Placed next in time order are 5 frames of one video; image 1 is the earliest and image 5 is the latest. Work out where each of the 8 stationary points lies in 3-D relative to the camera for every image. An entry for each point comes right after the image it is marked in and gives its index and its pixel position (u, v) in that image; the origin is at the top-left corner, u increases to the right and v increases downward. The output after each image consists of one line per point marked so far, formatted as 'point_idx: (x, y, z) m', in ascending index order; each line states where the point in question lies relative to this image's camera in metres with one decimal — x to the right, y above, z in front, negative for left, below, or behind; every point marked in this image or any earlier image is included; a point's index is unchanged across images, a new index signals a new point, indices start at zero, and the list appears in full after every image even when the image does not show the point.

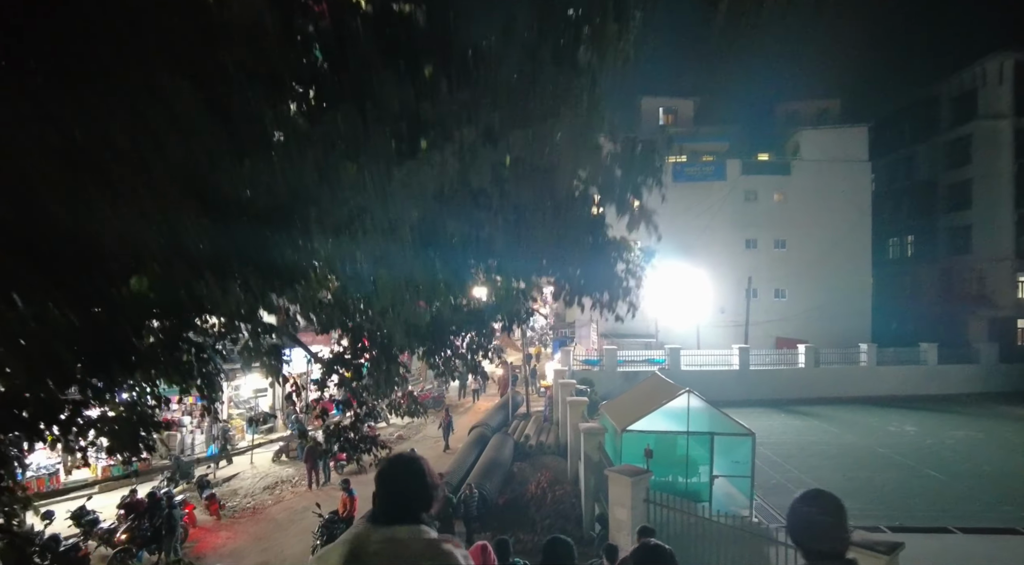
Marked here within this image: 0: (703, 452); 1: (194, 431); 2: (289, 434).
0: (+3.3, -2.9, +12.3) m
1: (-8.2, -3.9, +18.3) m
2: (-6.0, -4.1, +19.1) m
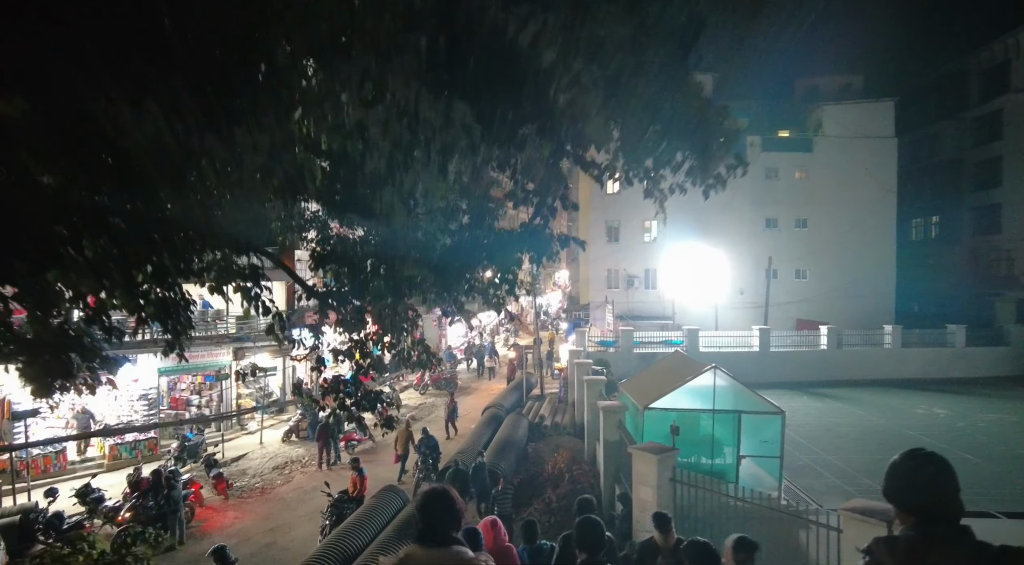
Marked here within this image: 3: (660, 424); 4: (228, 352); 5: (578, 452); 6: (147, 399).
0: (+3.6, -2.5, +11.7) m
1: (-7.8, -3.2, +17.9) m
2: (-5.6, -3.5, +18.7) m
3: (+2.5, -2.4, +12.0) m
4: (-7.3, -1.8, +18.3) m
5: (+1.4, -3.7, +15.3) m
6: (-8.5, -2.7, +16.5) m
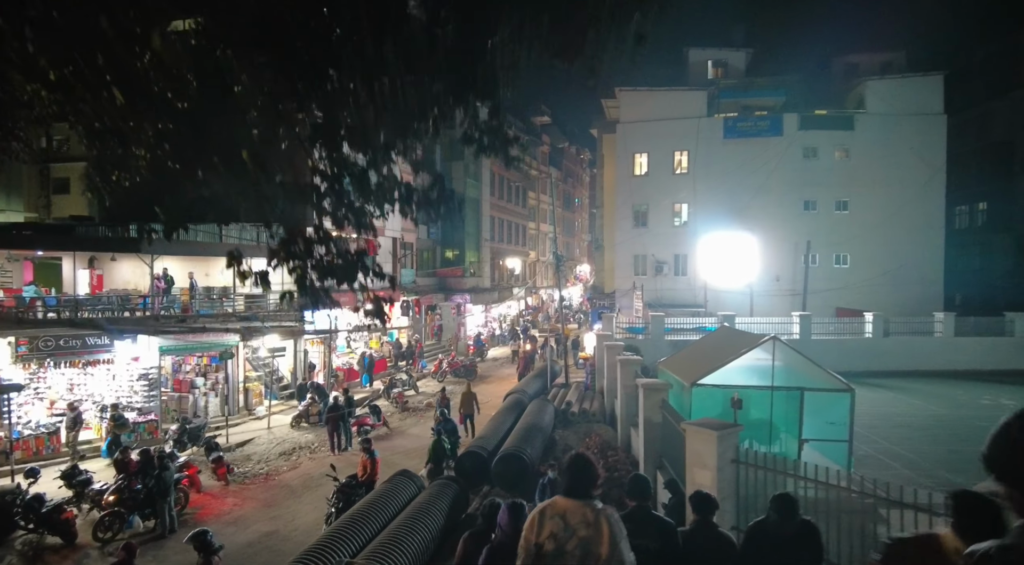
0: (+4.0, -1.9, +10.3) m
1: (-7.2, -2.6, +16.8) m
2: (-5.0, -2.9, +17.5) m
3: (+3.0, -1.8, +10.6) m
4: (-6.7, -1.2, +17.2) m
5: (+2.0, -3.1, +13.9) m
6: (-7.9, -2.1, +15.4) m
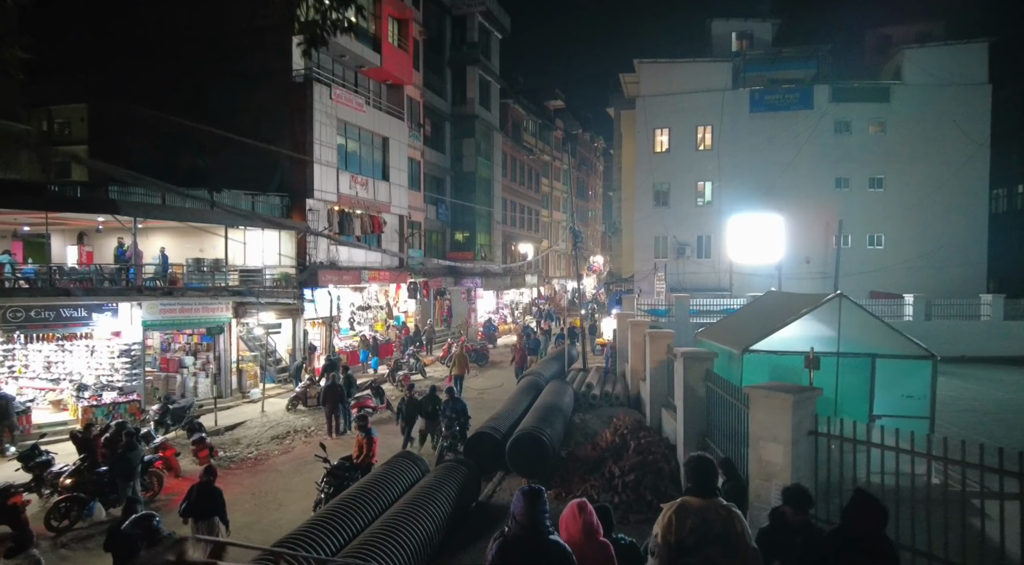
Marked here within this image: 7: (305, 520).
0: (+4.3, -1.3, +8.8) m
1: (-6.9, -2.0, +15.4) m
2: (-4.7, -2.2, +16.1) m
3: (+3.2, -1.2, +9.1) m
4: (-6.3, -0.6, +15.8) m
5: (+2.2, -2.5, +12.5) m
6: (-7.6, -1.4, +14.1) m
7: (-2.6, -3.0, +8.9) m
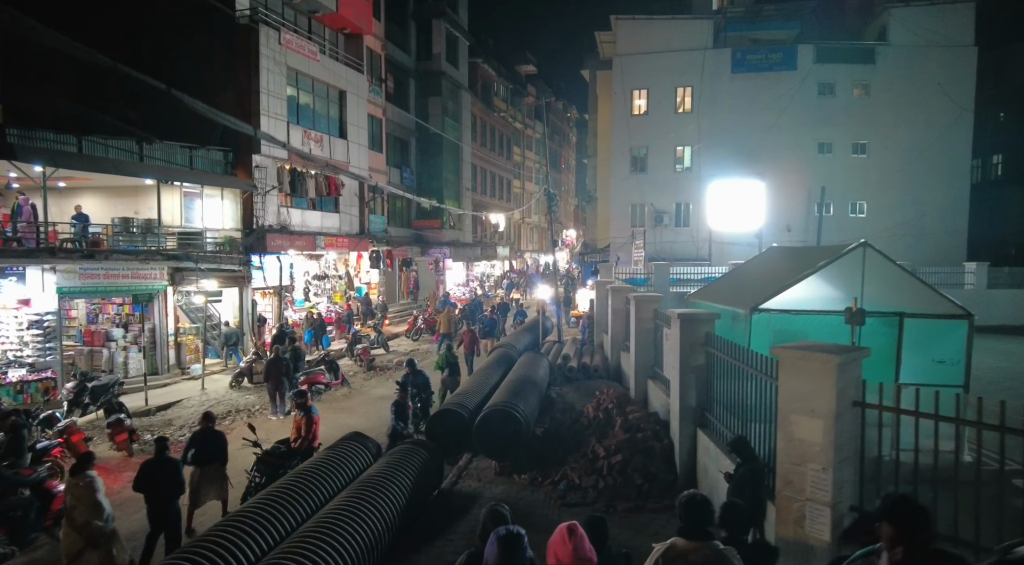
0: (+3.9, -0.7, +7.5) m
1: (-7.5, -1.2, +13.8) m
2: (-5.3, -1.5, +14.5) m
3: (+2.8, -0.6, +7.9) m
4: (-7.0, +0.2, +14.1) m
5: (+1.8, -1.8, +11.2) m
6: (-8.2, -0.8, +12.4) m
7: (-2.9, -2.5, +7.5) m
